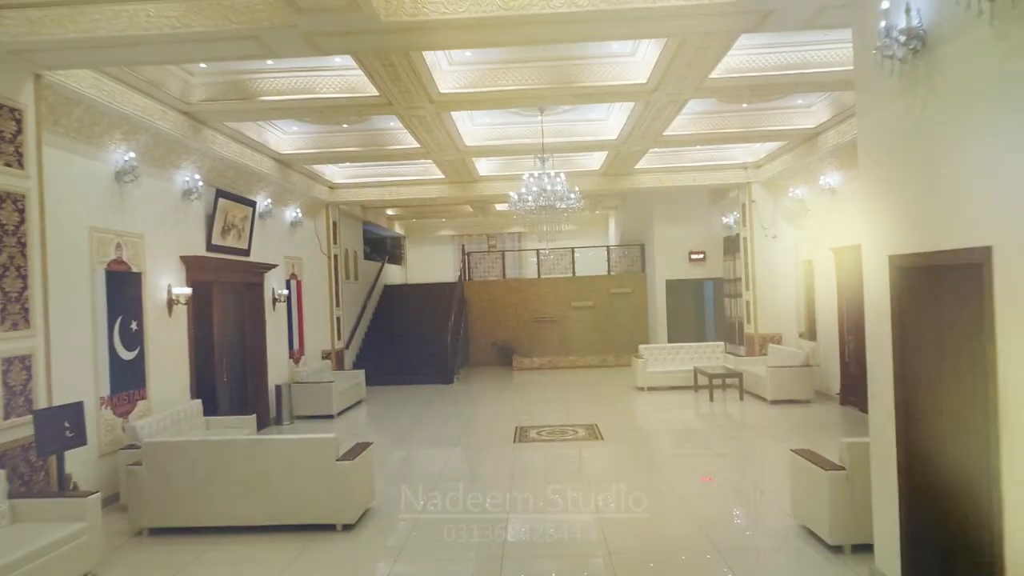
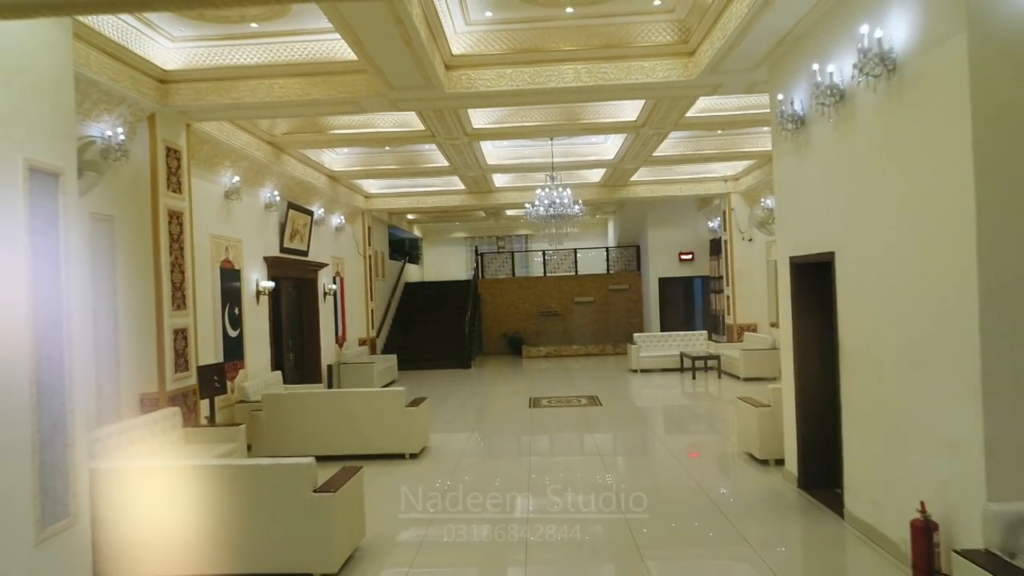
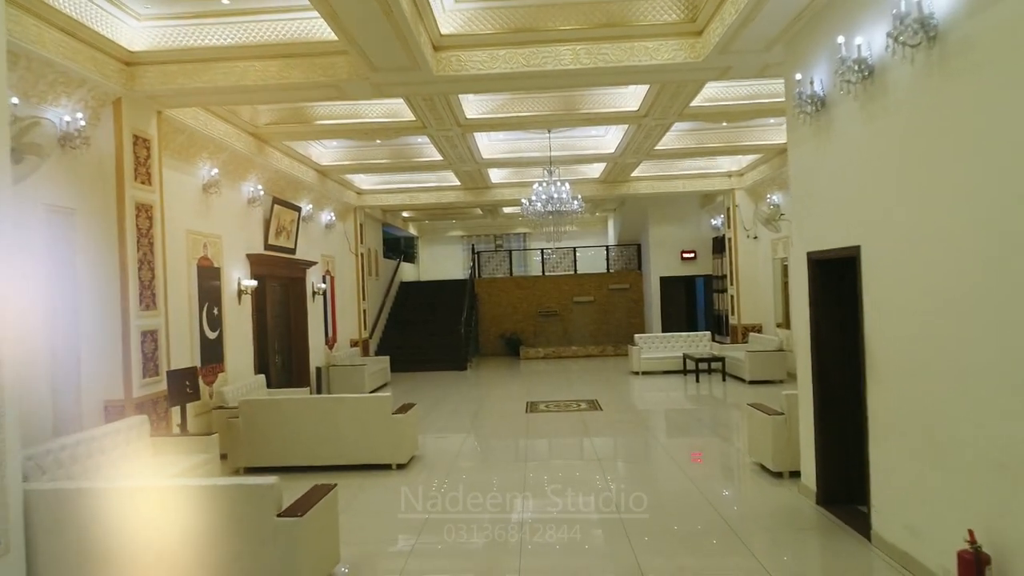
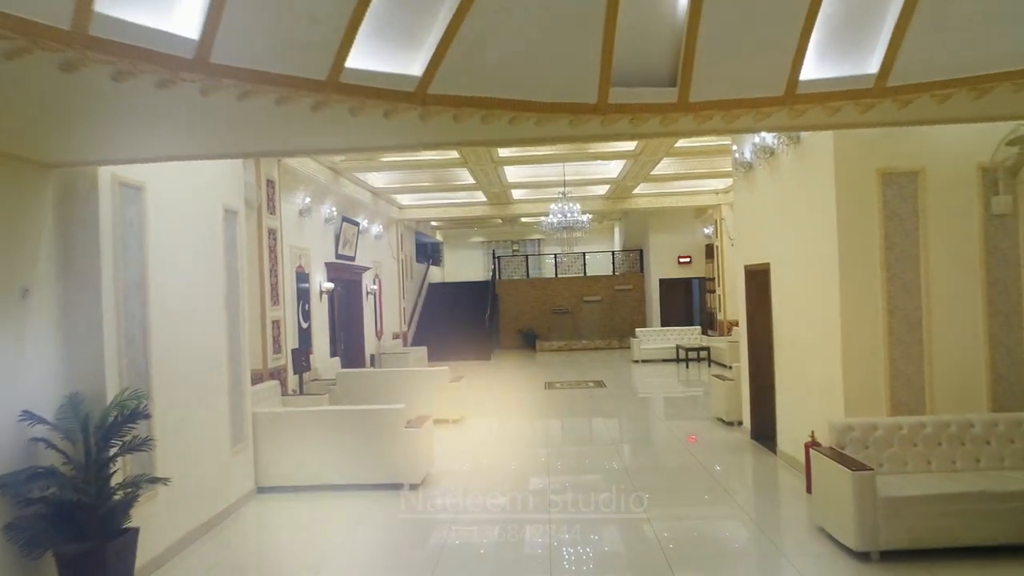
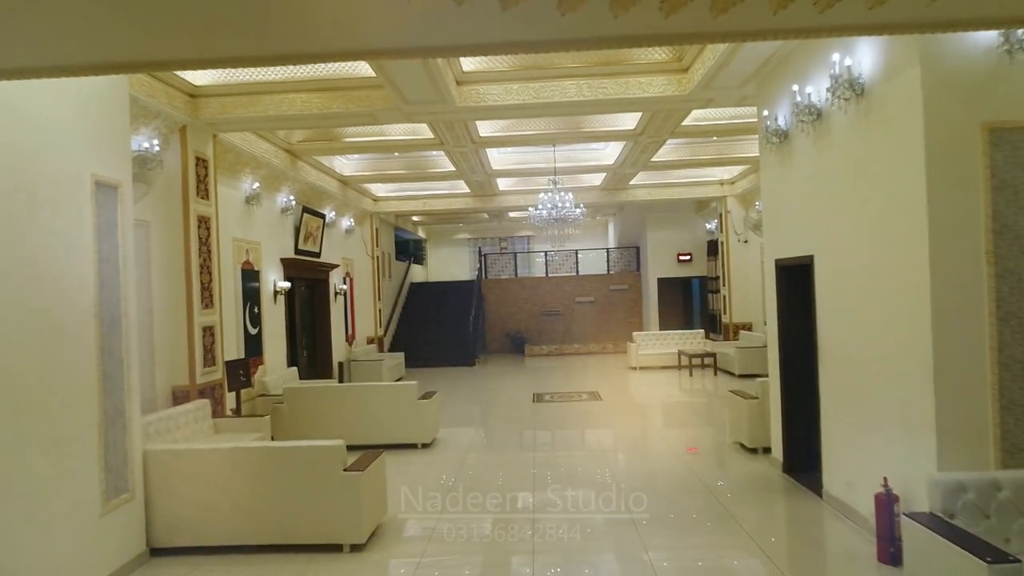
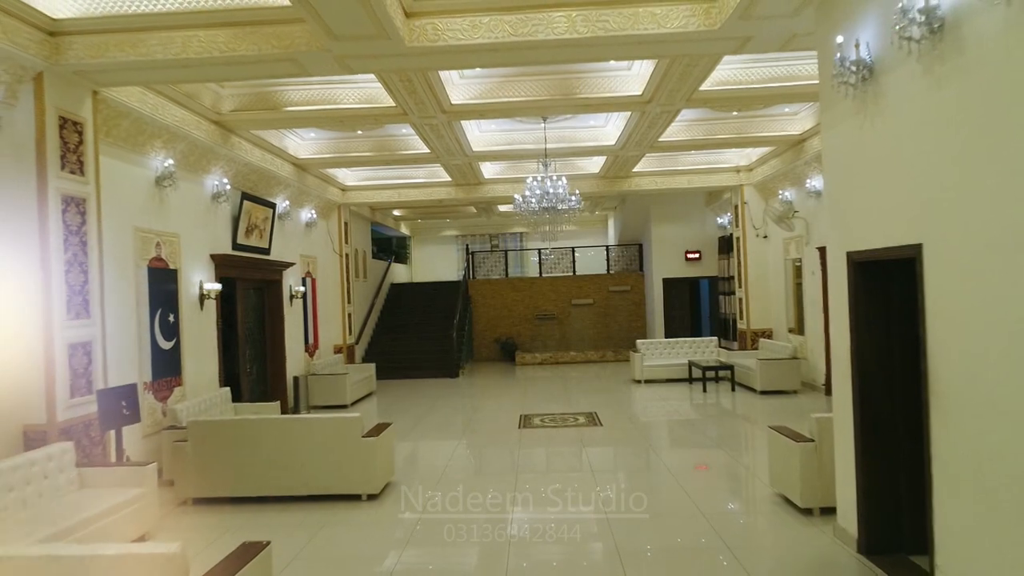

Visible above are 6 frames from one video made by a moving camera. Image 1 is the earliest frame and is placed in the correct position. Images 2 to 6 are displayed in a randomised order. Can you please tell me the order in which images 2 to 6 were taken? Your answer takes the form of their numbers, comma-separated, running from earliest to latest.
6, 3, 2, 5, 4
